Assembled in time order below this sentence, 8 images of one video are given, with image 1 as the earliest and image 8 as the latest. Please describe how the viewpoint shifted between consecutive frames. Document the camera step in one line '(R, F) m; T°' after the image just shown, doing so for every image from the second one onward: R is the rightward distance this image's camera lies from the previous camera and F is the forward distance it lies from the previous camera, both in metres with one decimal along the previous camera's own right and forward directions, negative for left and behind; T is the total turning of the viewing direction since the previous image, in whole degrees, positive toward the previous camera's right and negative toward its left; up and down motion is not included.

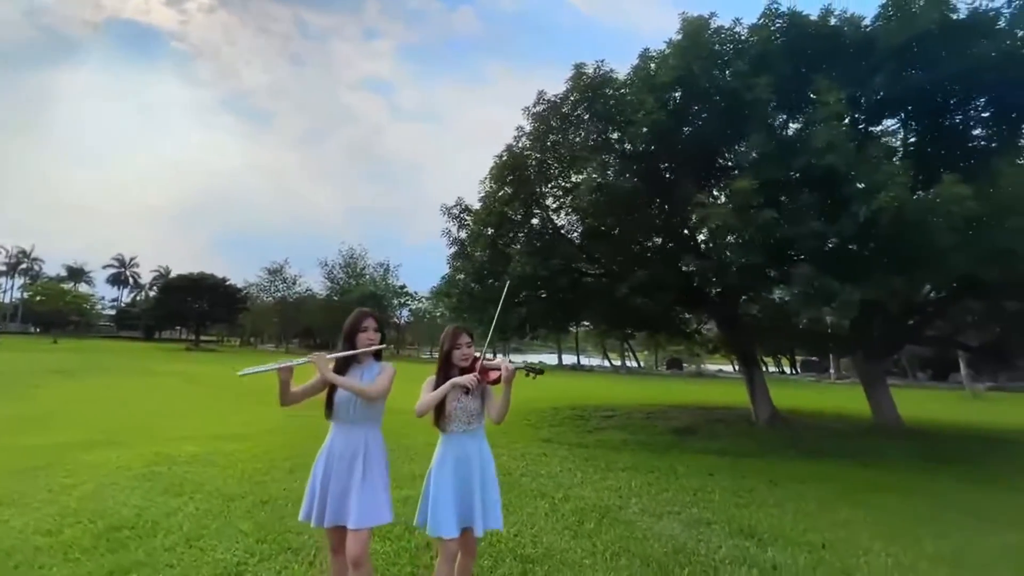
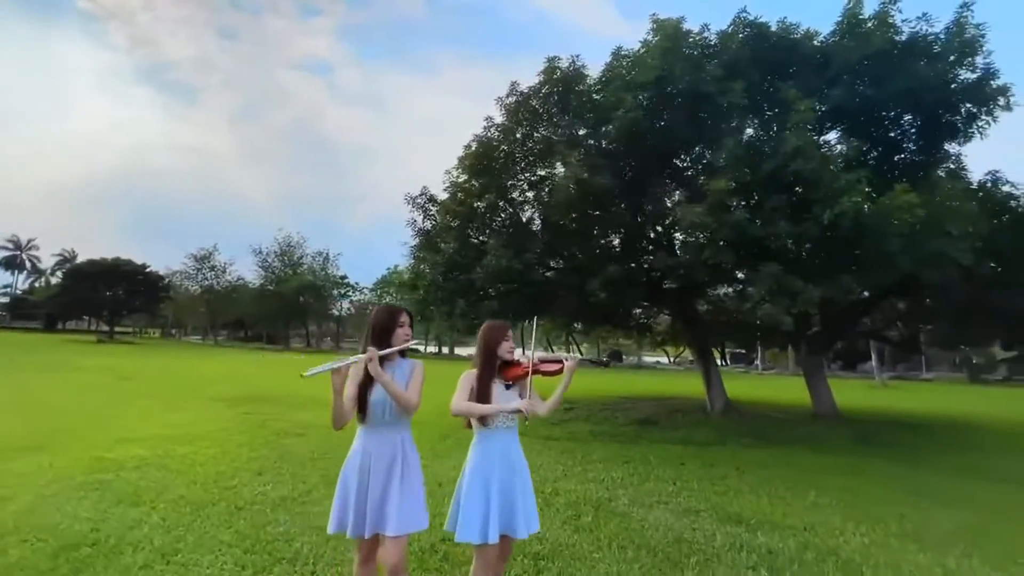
(-0.9, +0.2) m; +7°
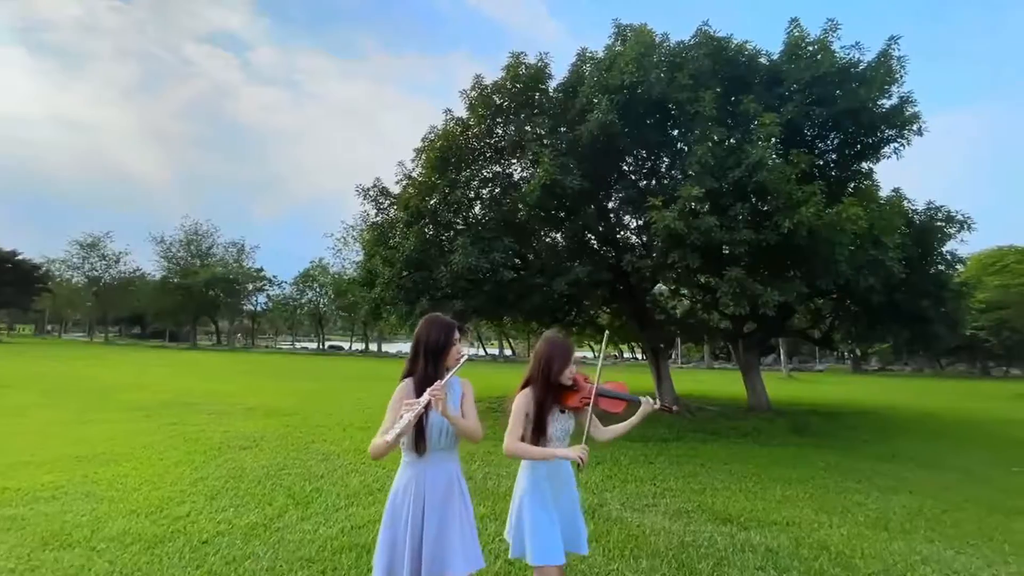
(-1.2, +0.4) m; +9°
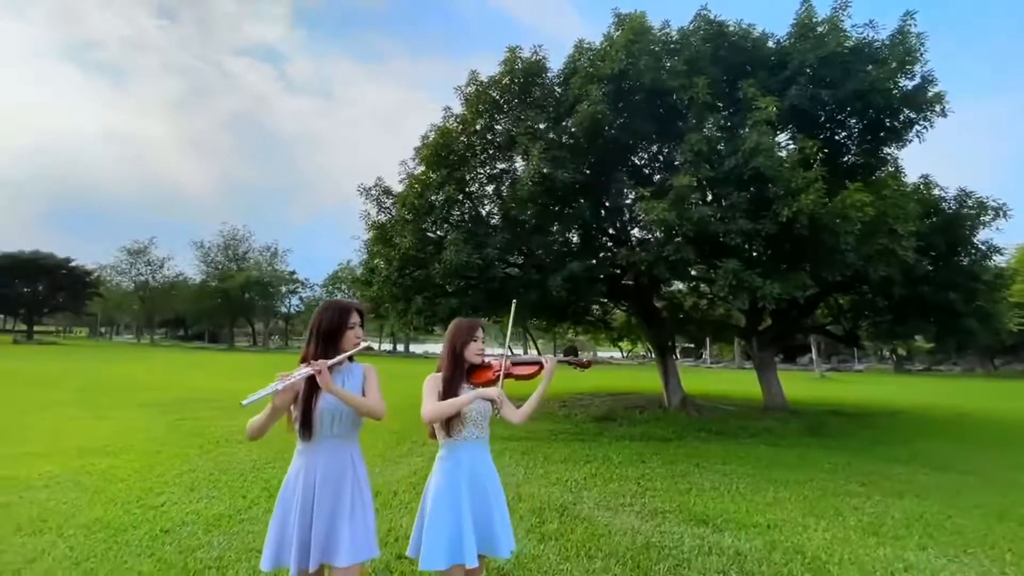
(+1.1, +0.2) m; -4°
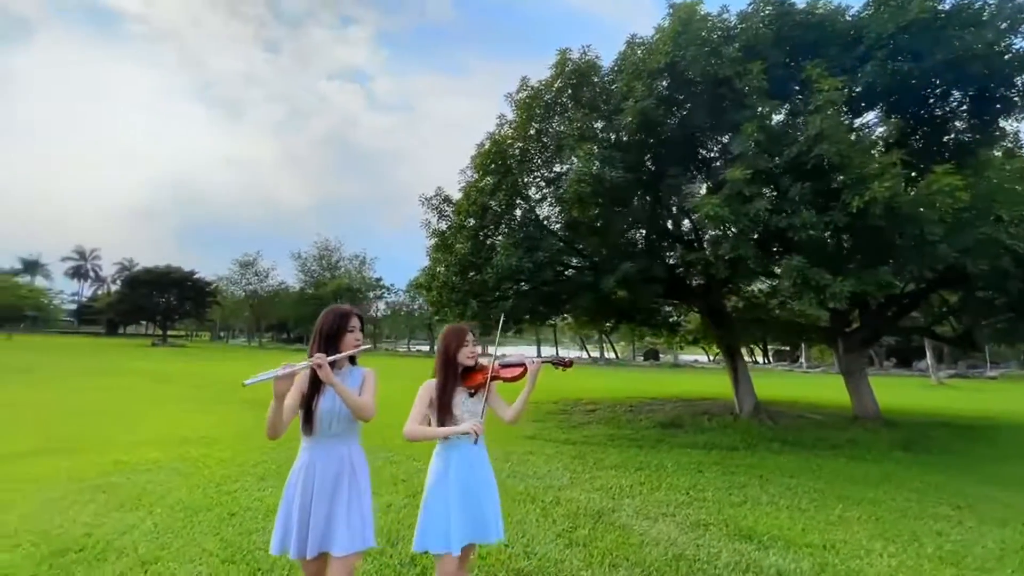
(+0.8, 0.0) m; -9°
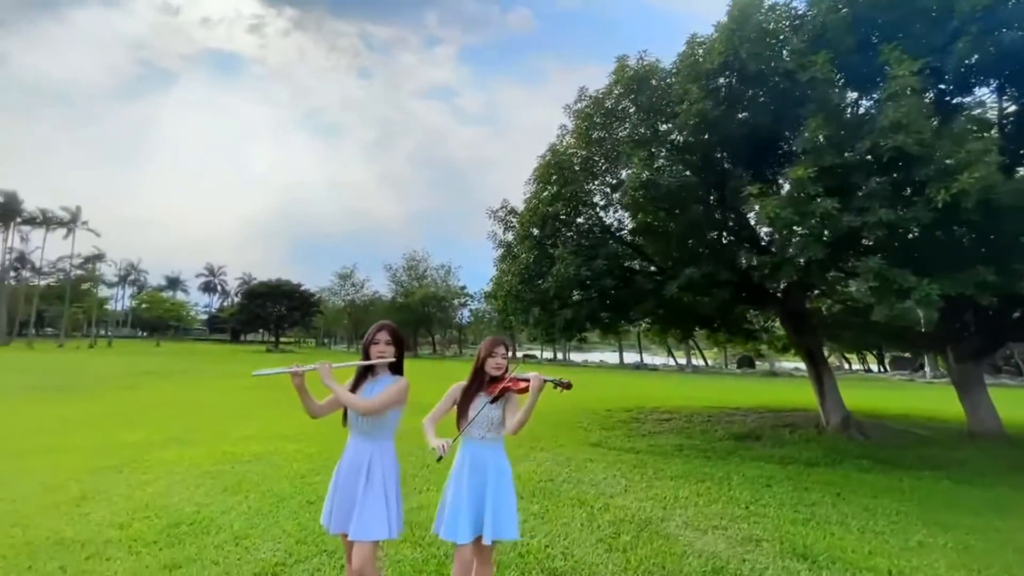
(+0.7, -0.3) m; -10°
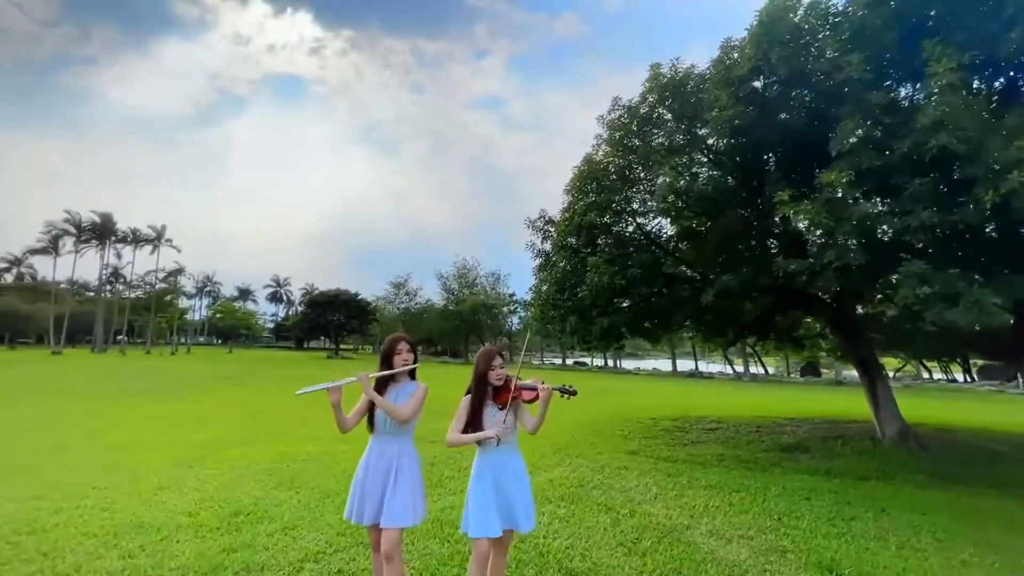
(+0.5, -0.4) m; -6°
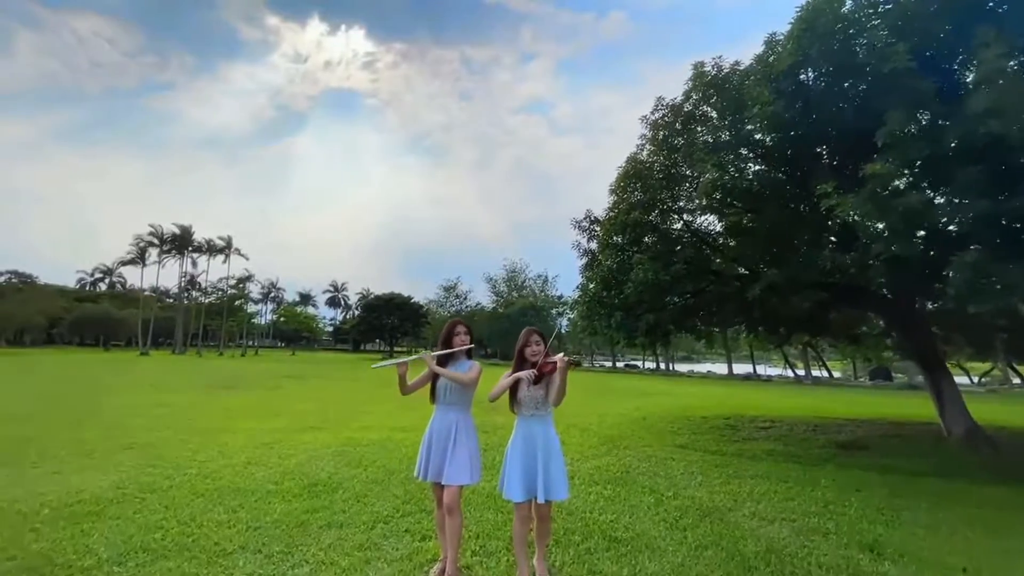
(+0.1, -0.7) m; -6°
